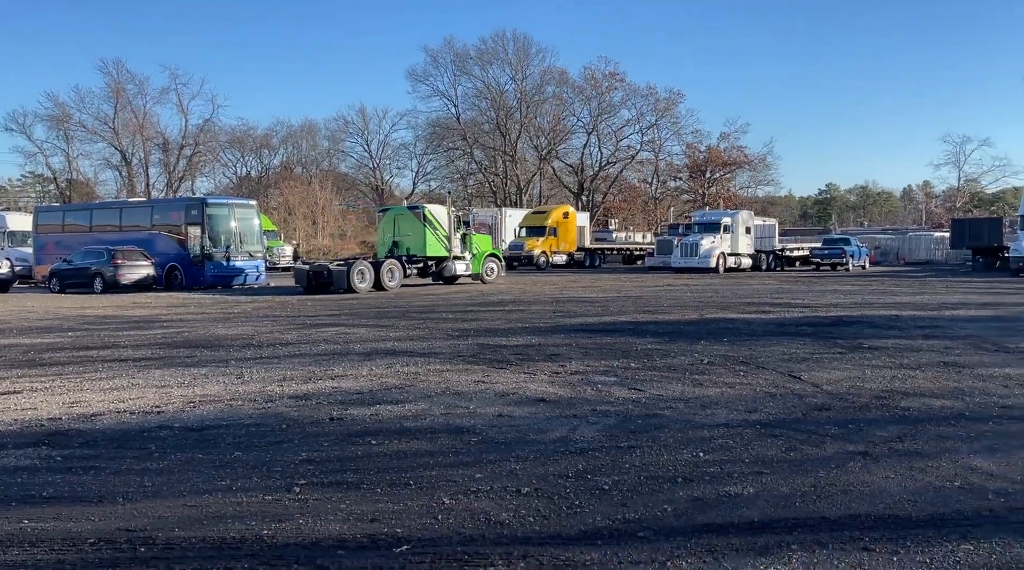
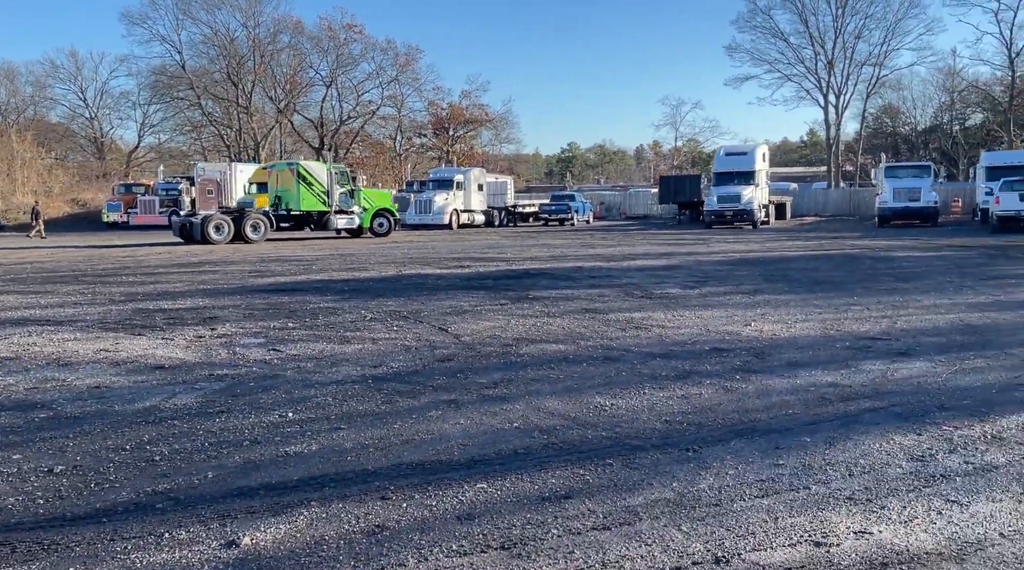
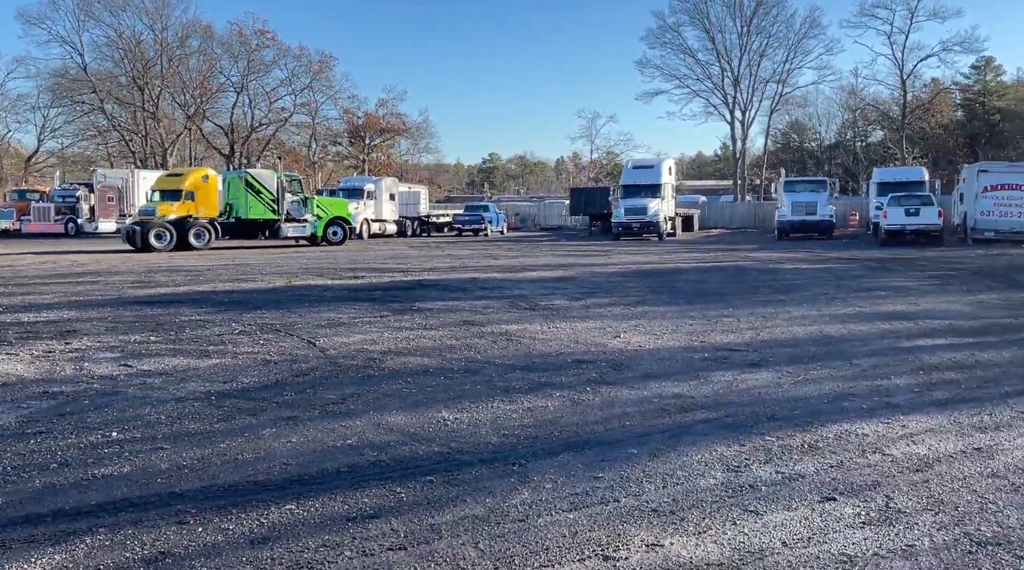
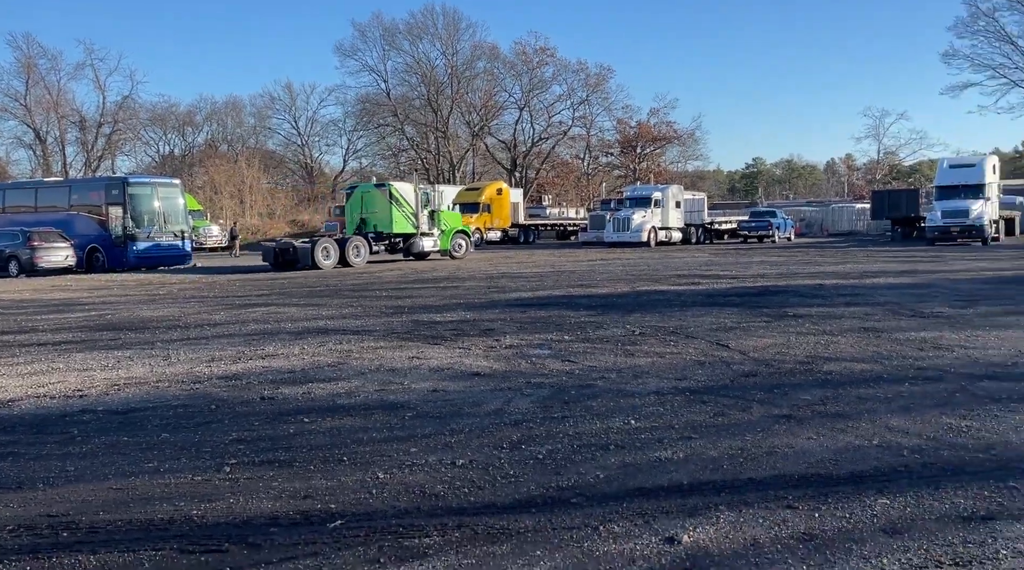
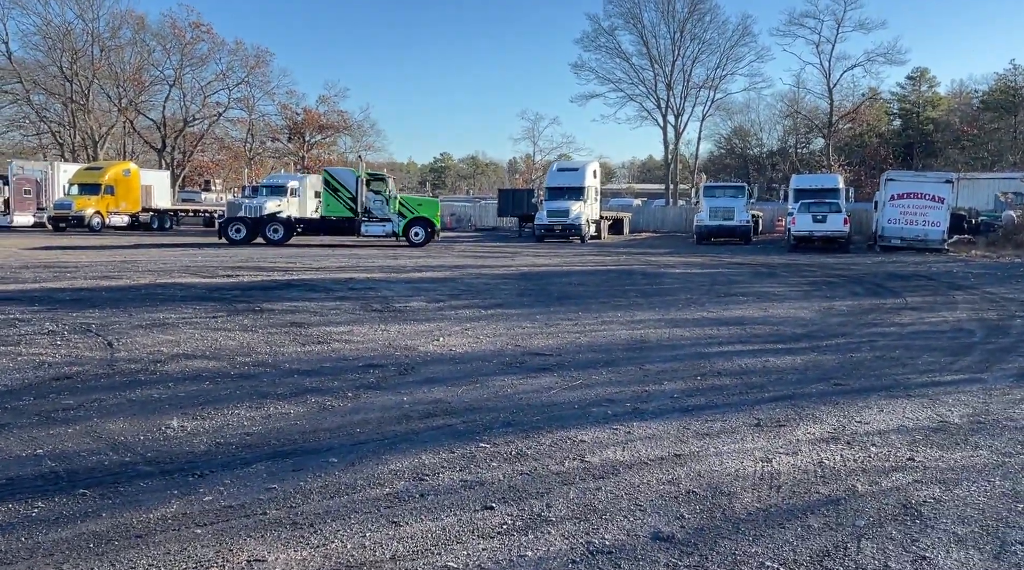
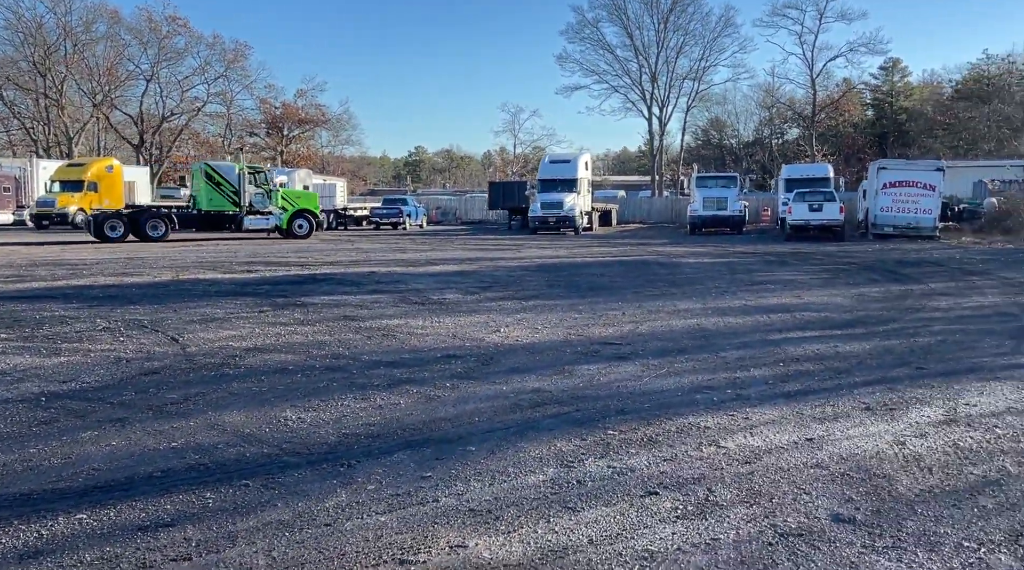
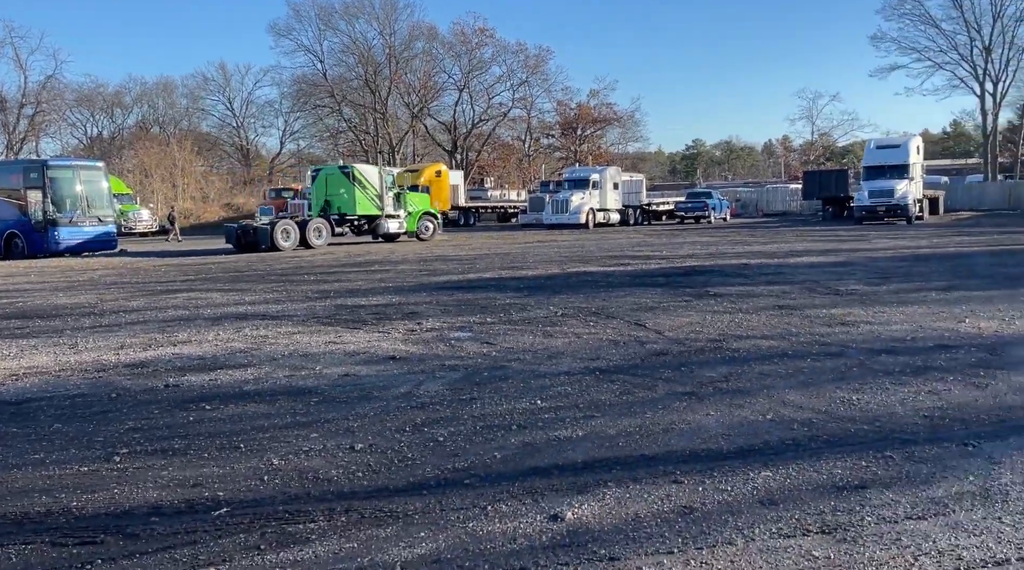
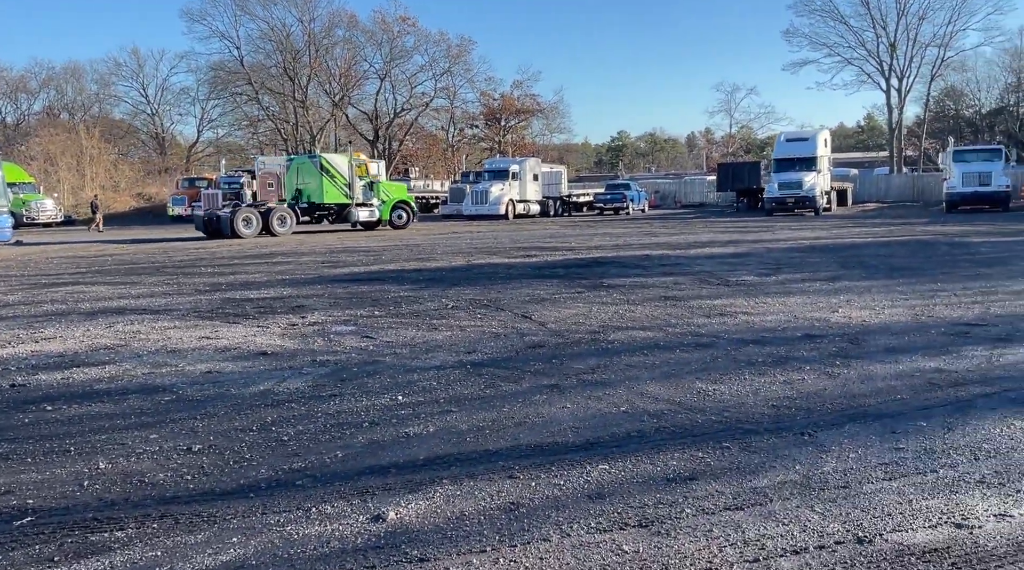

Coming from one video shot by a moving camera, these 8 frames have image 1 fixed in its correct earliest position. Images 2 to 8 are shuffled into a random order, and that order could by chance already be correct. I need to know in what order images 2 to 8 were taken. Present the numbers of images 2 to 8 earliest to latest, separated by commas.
4, 7, 8, 2, 3, 6, 5
